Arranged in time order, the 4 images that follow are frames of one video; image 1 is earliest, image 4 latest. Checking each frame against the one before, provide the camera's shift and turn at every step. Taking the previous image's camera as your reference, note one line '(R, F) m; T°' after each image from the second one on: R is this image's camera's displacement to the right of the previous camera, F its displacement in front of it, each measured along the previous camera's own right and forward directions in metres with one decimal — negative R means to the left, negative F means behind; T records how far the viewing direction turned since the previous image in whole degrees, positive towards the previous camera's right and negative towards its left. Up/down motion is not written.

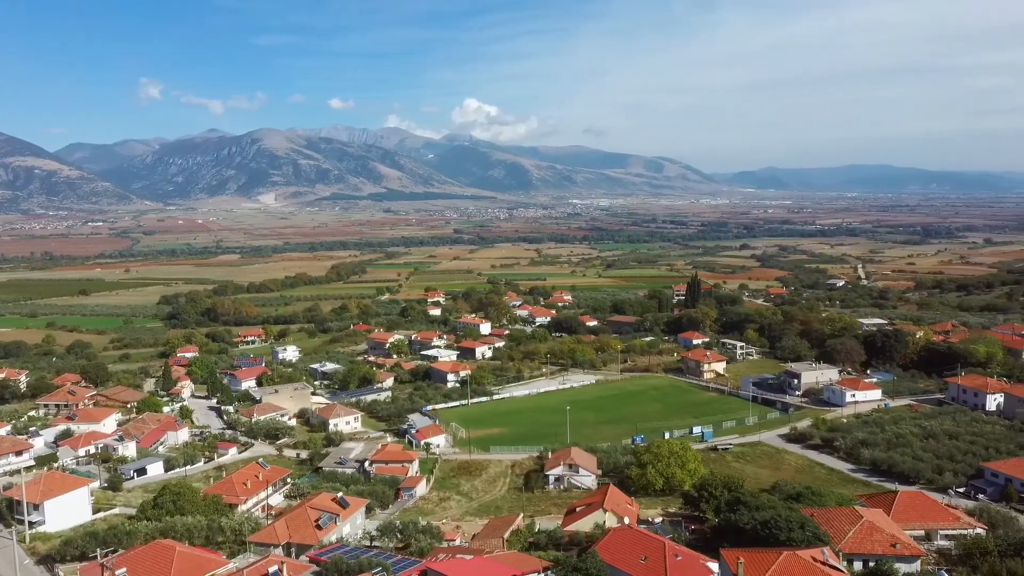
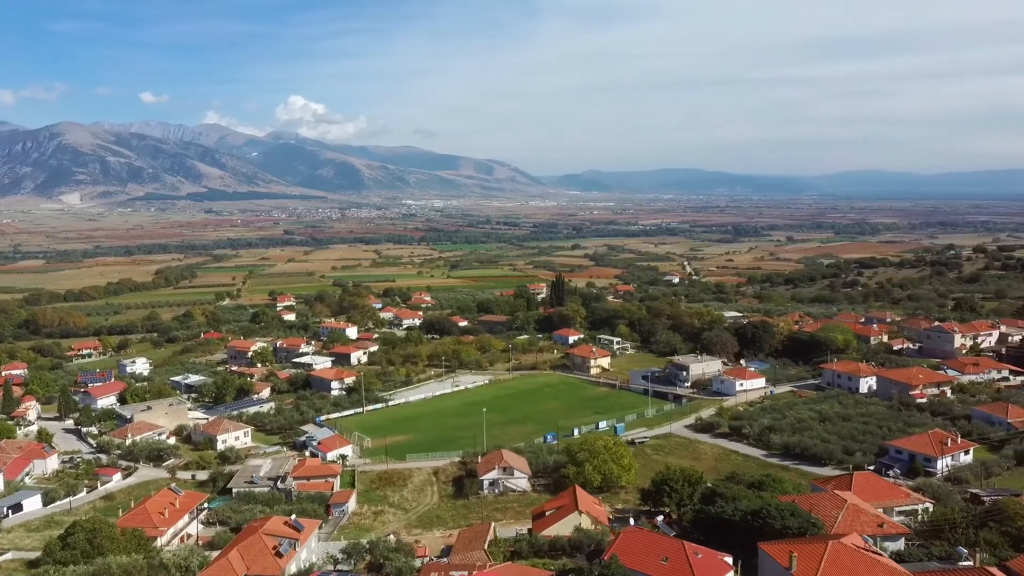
(-2.5, +0.9) m; +12°
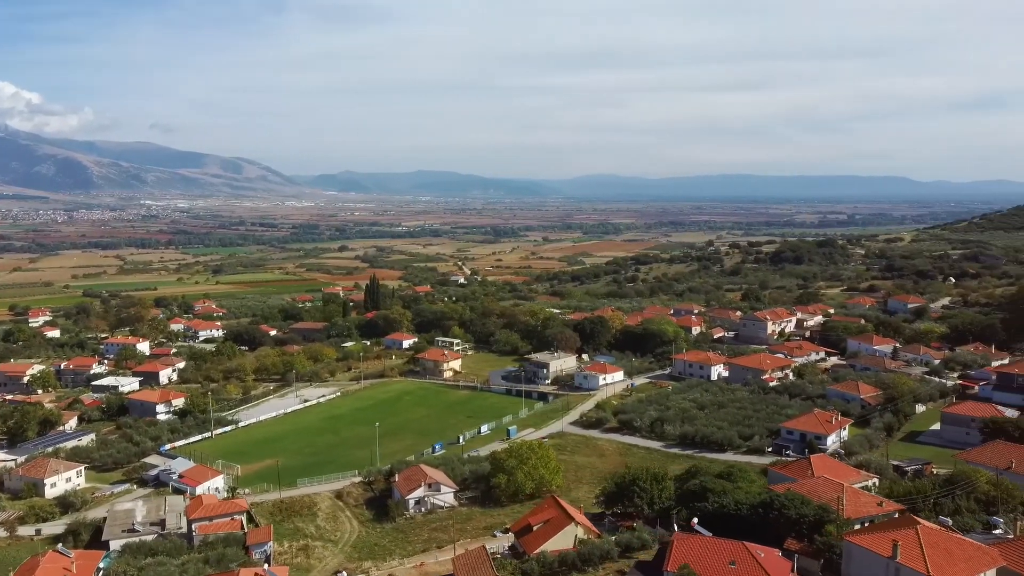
(-3.9, +1.6) m; +17°
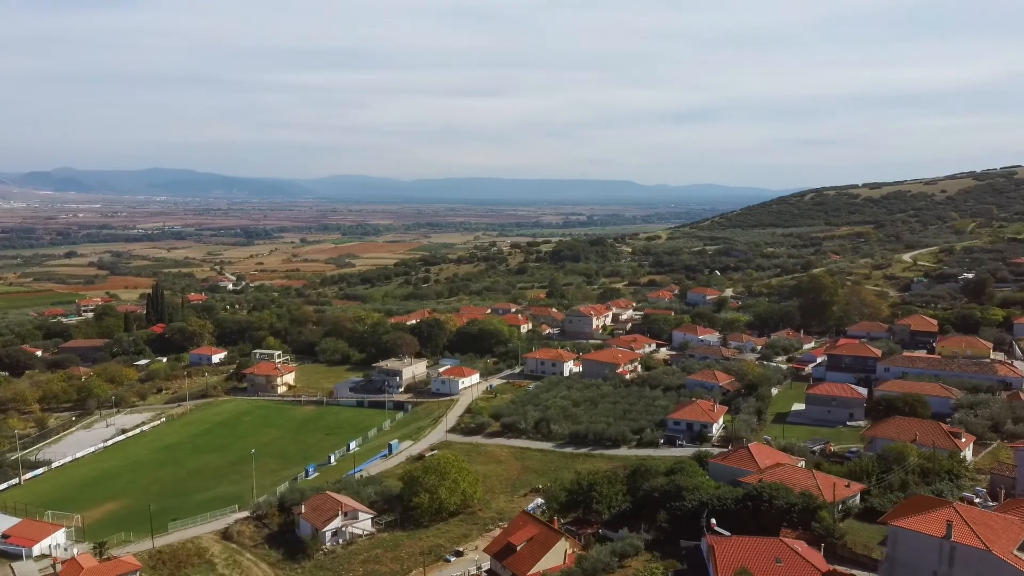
(-3.7, +1.6) m; +17°
